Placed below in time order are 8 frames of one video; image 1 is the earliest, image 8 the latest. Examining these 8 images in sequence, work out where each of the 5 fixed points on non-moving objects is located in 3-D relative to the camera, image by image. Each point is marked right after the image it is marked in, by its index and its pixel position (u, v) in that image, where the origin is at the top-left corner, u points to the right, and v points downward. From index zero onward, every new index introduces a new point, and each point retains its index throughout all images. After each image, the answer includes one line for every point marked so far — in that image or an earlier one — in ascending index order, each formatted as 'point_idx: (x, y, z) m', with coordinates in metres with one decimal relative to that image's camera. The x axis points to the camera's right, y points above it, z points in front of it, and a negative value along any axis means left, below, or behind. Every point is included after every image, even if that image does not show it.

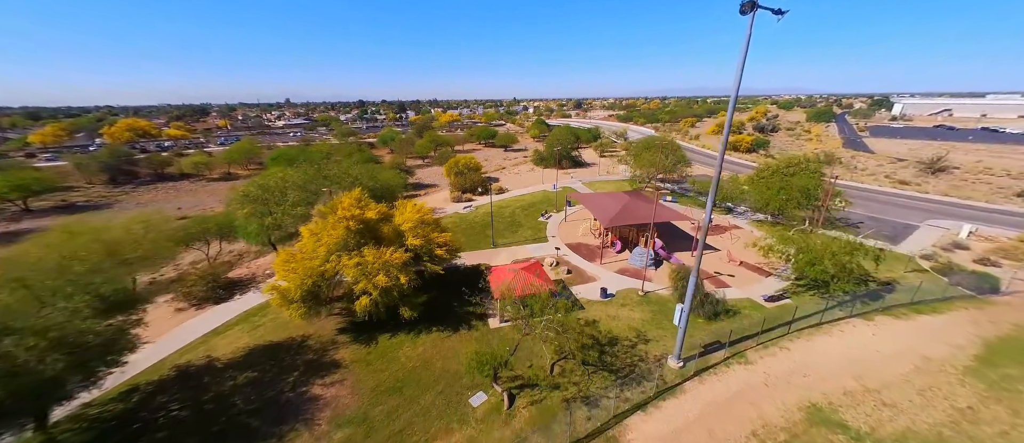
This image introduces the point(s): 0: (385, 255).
0: (-6.7, -1.8, +17.1) m
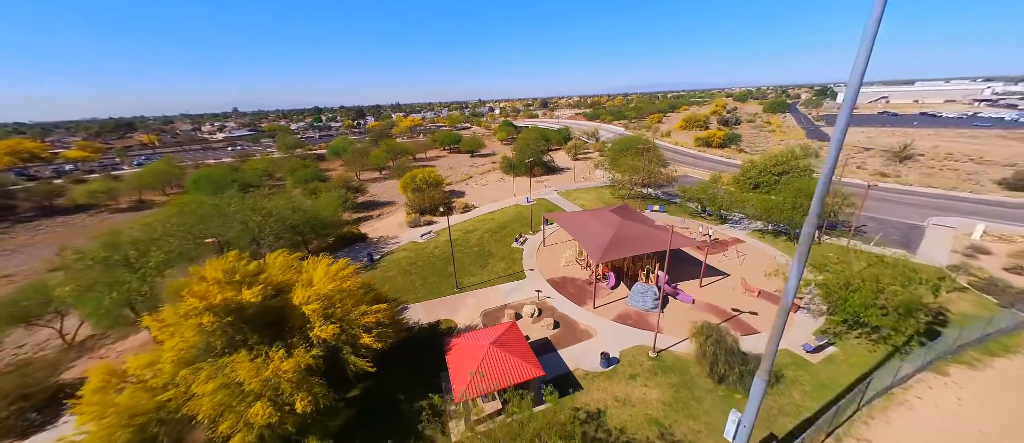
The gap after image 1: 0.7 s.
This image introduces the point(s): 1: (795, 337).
0: (-7.9, -4.7, +10.6) m
1: (+15.3, -6.2, +17.7) m
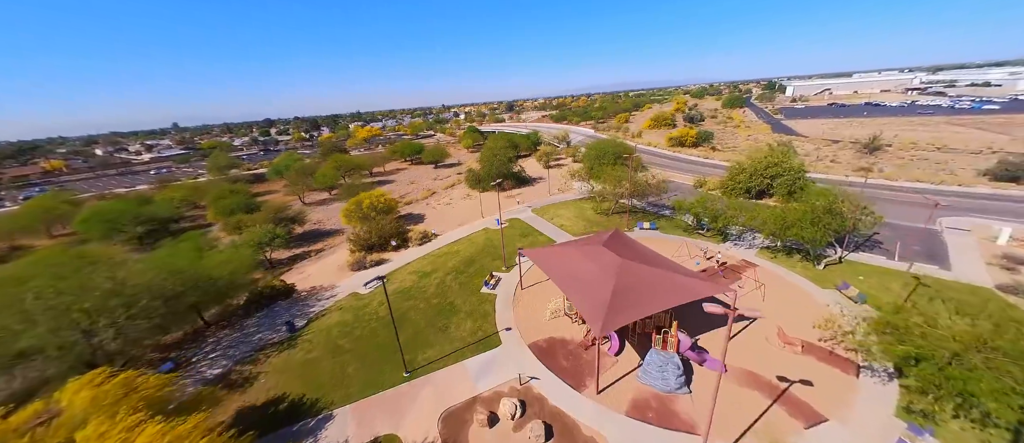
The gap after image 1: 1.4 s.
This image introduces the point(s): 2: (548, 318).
0: (-8.3, -7.8, +3.9) m
1: (+14.3, -7.9, +12.8) m
2: (+2.1, -5.8, +19.8) m
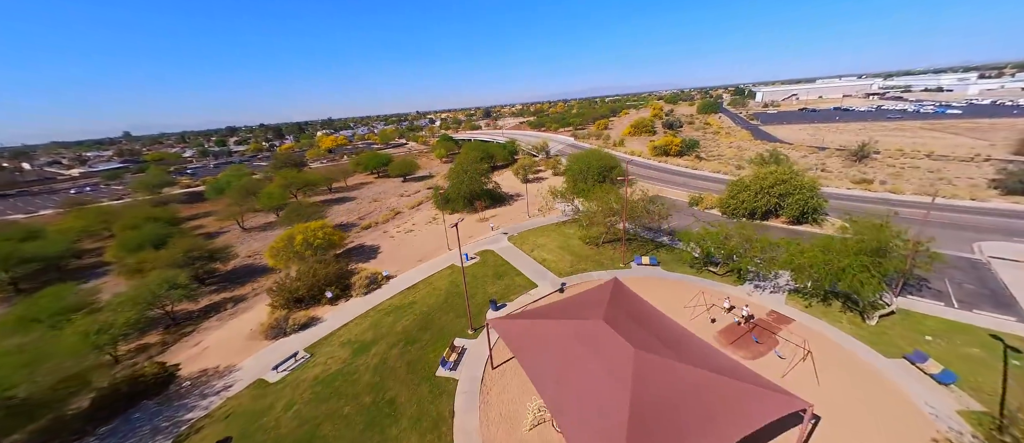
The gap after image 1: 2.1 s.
0: (-8.8, -10.5, -2.9) m
1: (+13.2, -10.2, +7.4) m
2: (+0.7, -8.6, +13.7) m
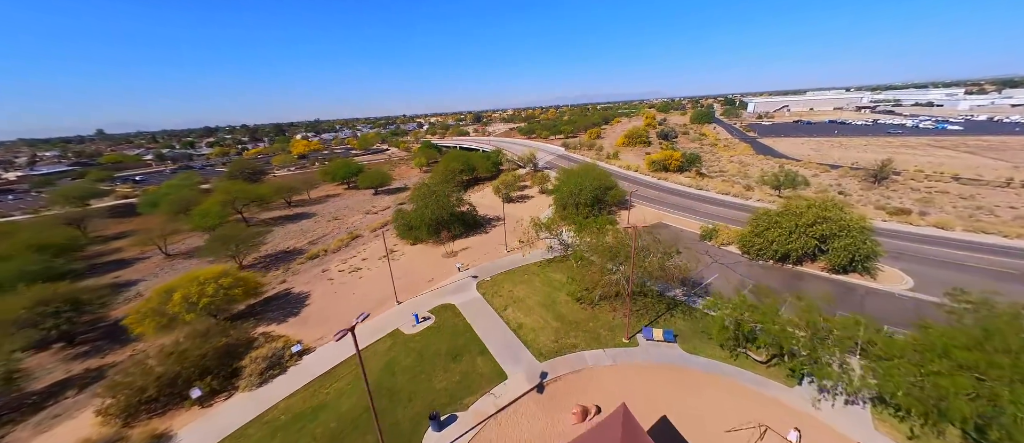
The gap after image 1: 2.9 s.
0: (-10.3, -13.3, -10.6) m
1: (+11.4, -13.4, +0.3) m
2: (-1.3, -11.7, +6.3) m
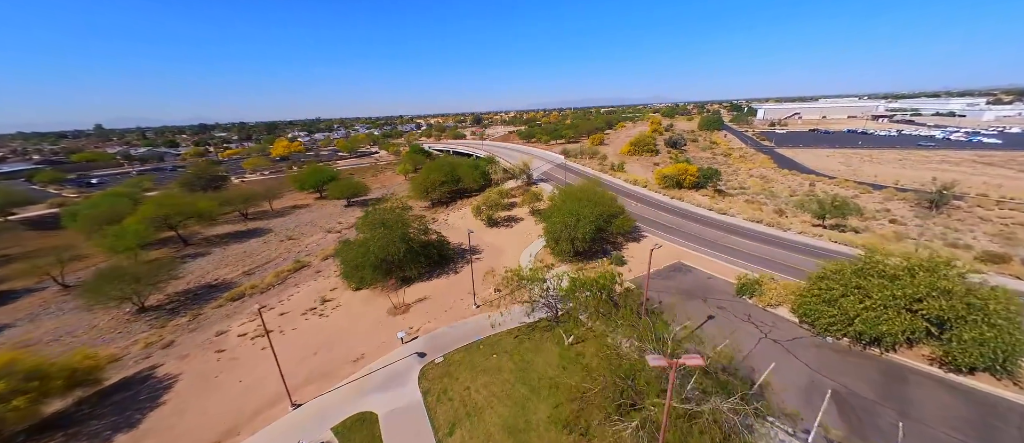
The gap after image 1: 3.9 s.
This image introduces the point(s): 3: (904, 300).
0: (-12.8, -16.1, -18.8) m
1: (+9.0, -16.7, -8.0) m
2: (-3.7, -14.7, -2.0) m
3: (+20.4, -4.0, +17.3) m
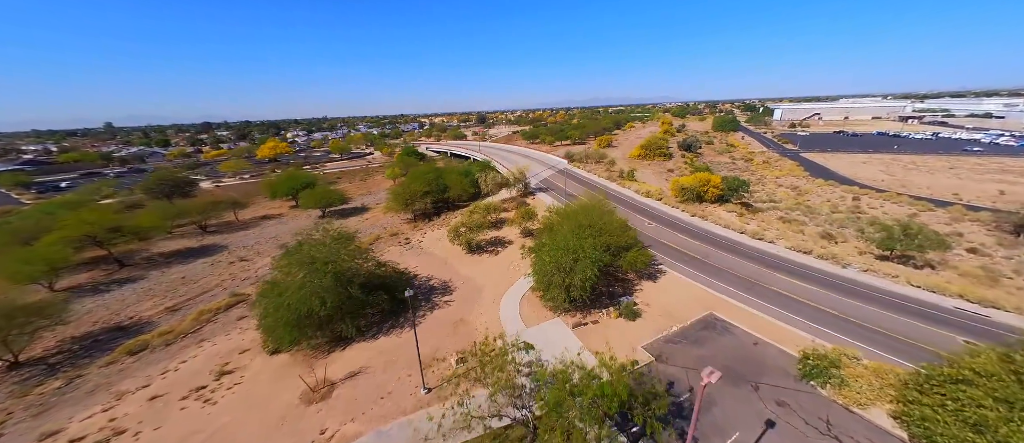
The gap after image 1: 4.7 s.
0: (-15.5, -18.5, -25.6) m
1: (+6.5, -19.3, -15.2) m
2: (-6.0, -17.2, -8.9) m
3: (+18.6, -6.7, +9.8) m
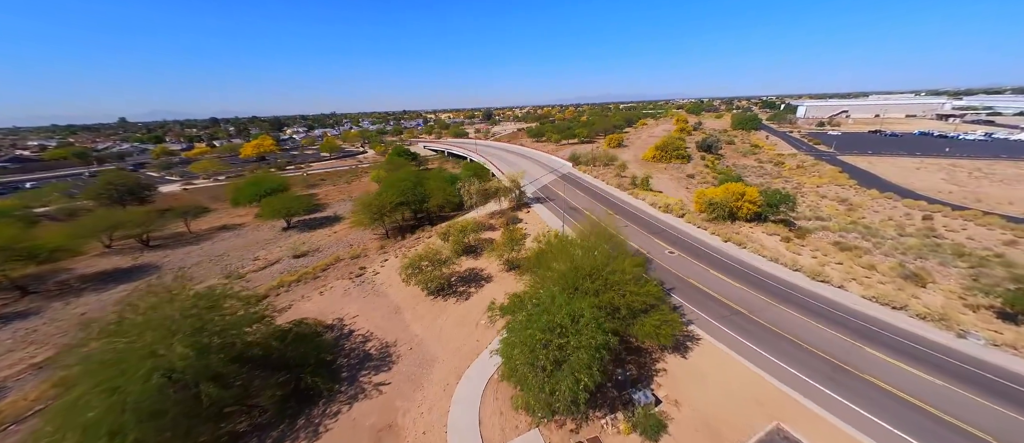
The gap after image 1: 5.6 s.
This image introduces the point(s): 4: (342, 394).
0: (-18.9, -21.3, -32.7) m
1: (+3.3, -22.2, -23.0) m
2: (-9.0, -19.9, -16.4) m
3: (+16.2, -9.5, +1.6) m
4: (-8.4, -8.3, +16.1) m
